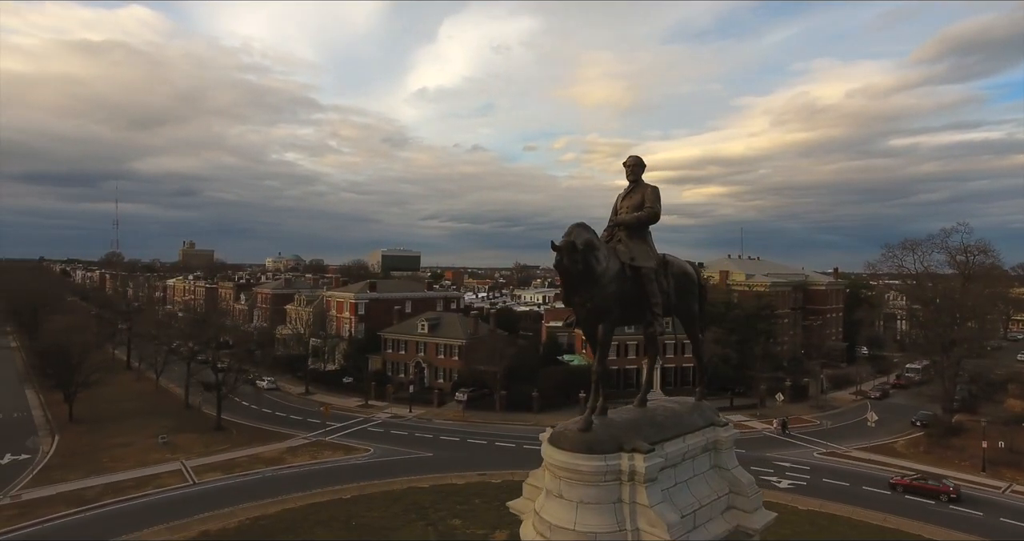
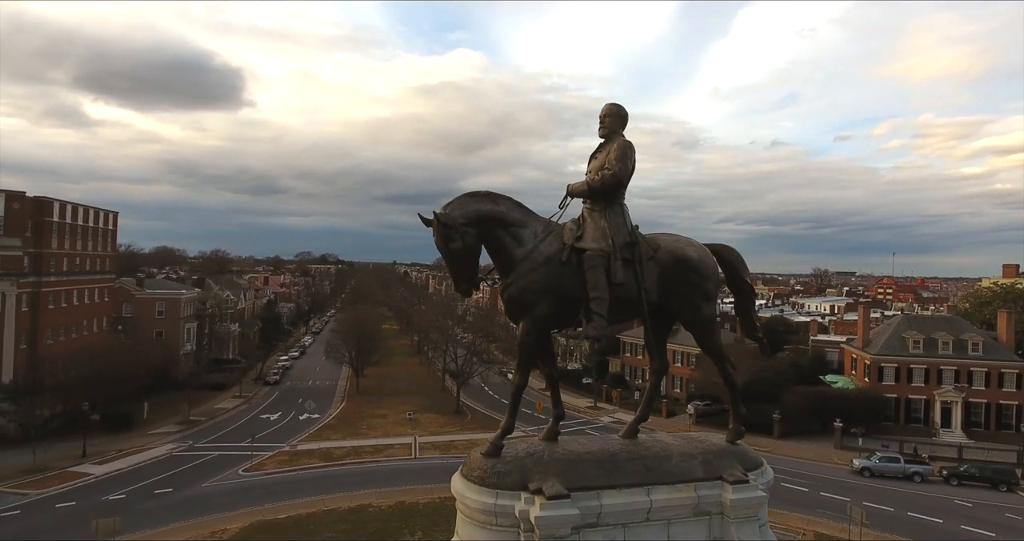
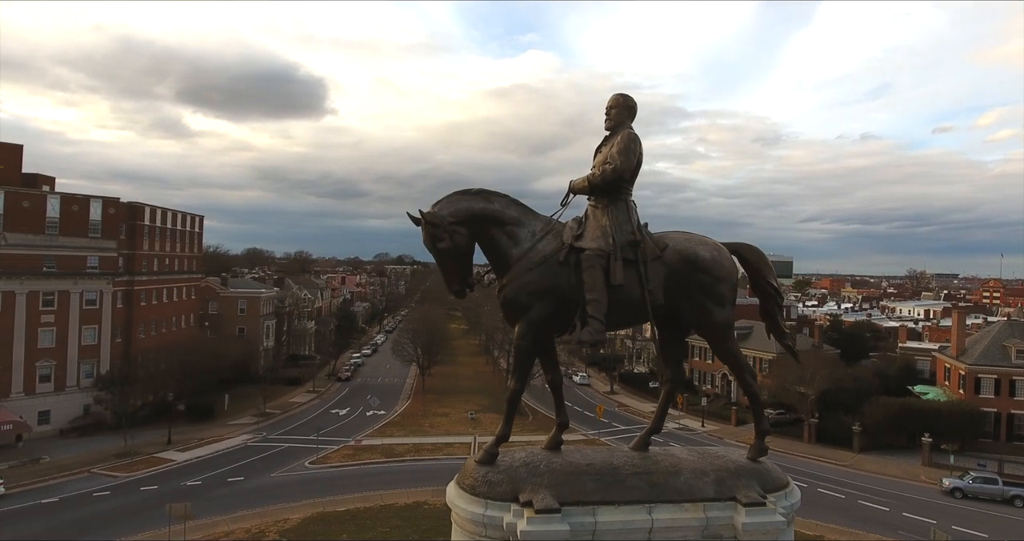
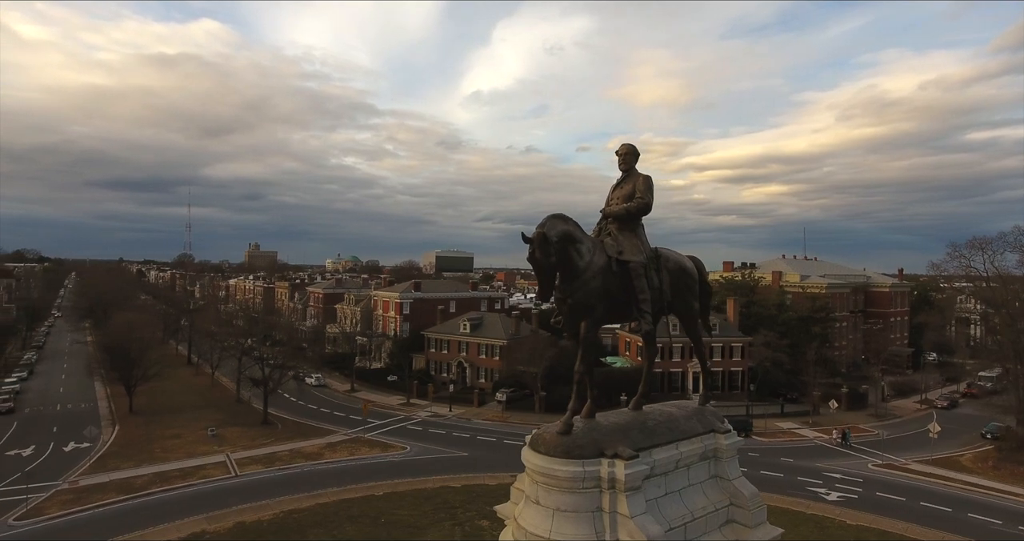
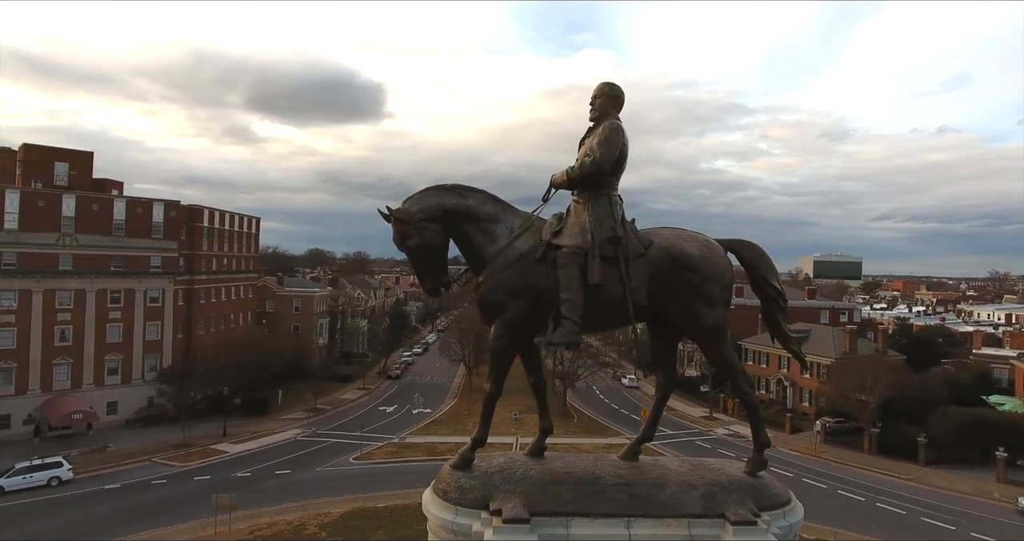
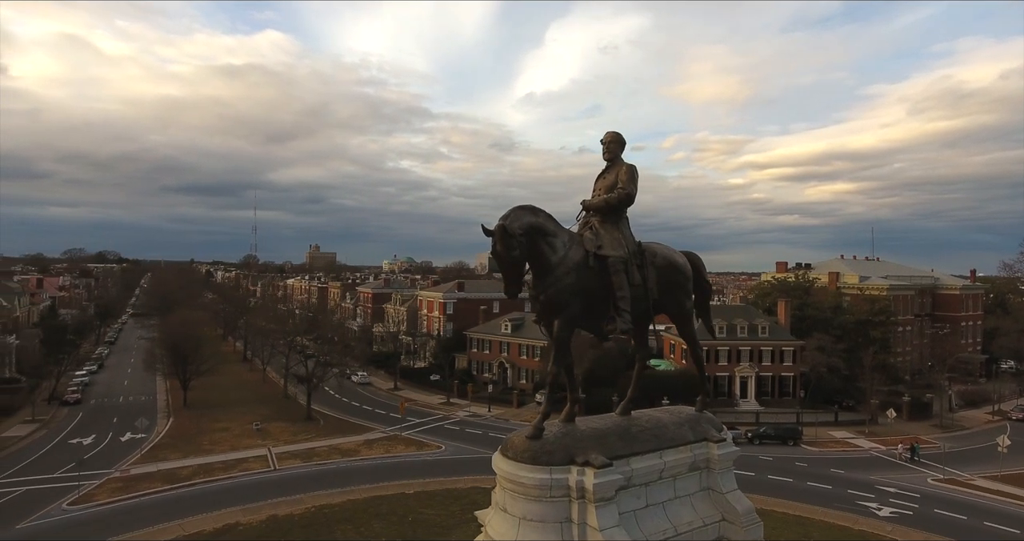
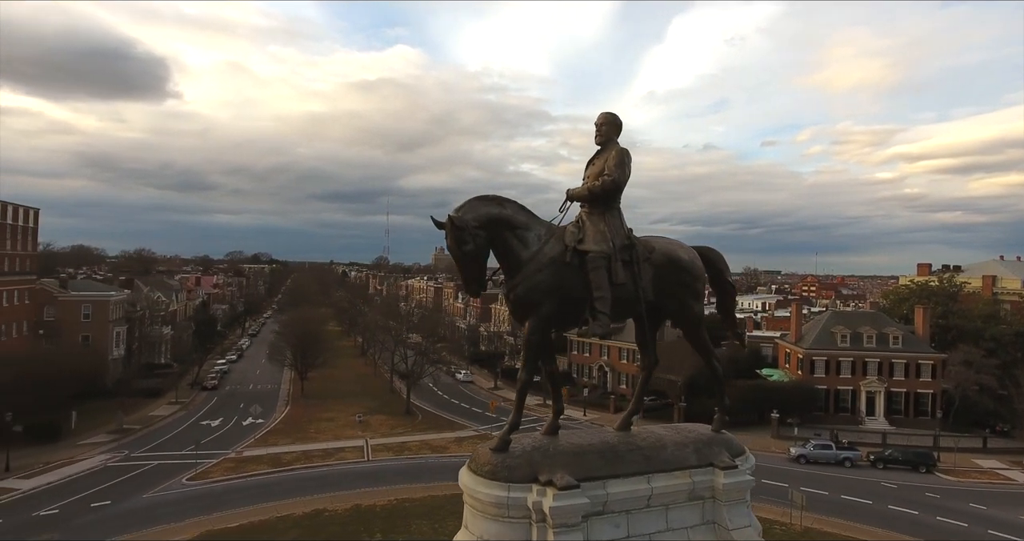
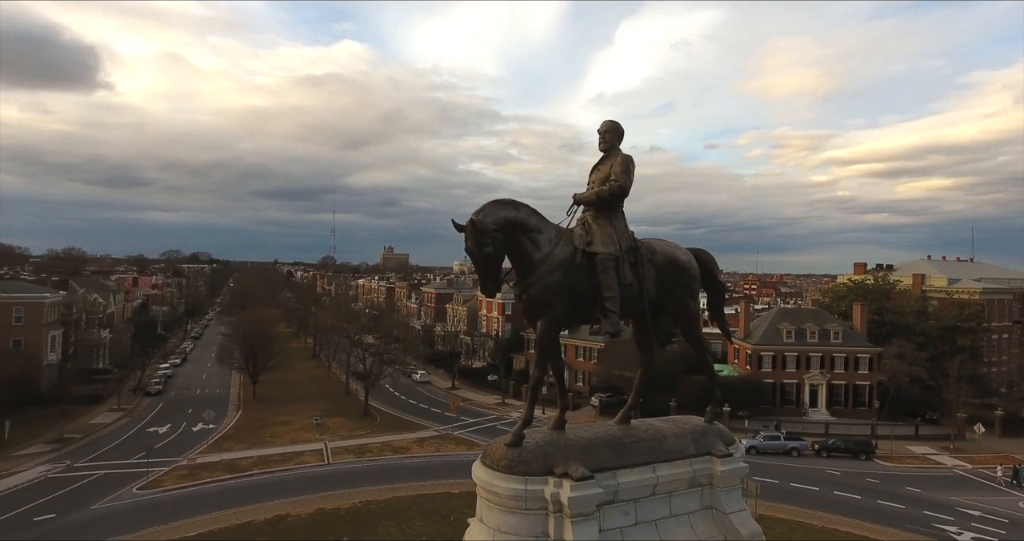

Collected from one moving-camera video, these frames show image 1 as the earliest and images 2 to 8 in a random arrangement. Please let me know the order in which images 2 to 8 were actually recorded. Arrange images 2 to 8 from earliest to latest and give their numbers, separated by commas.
4, 6, 8, 7, 2, 3, 5
